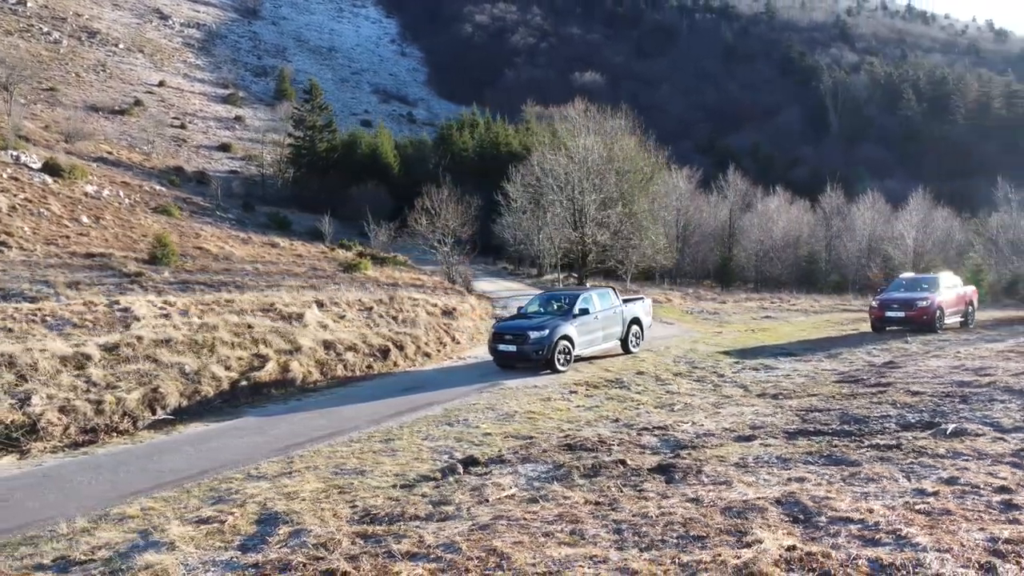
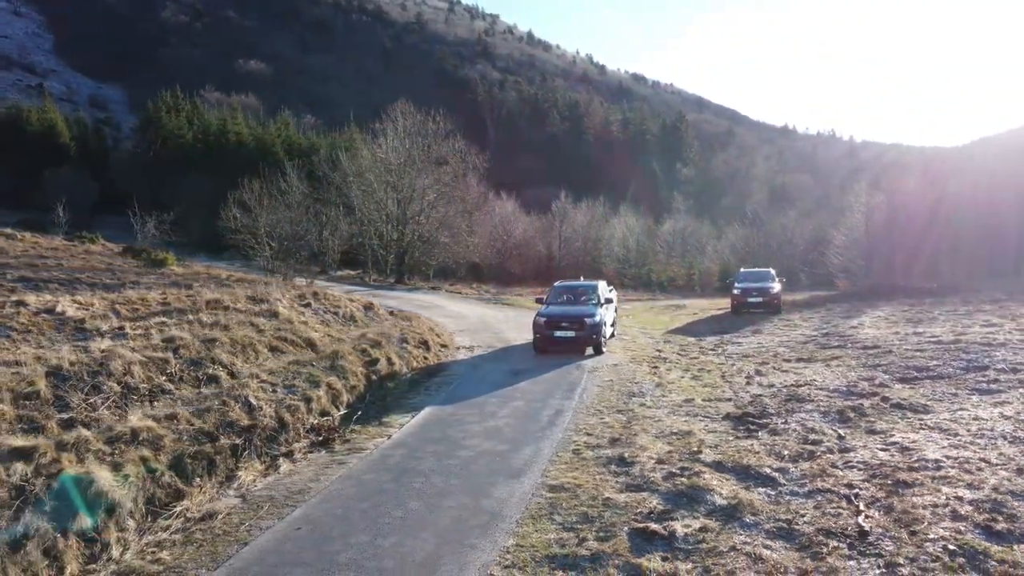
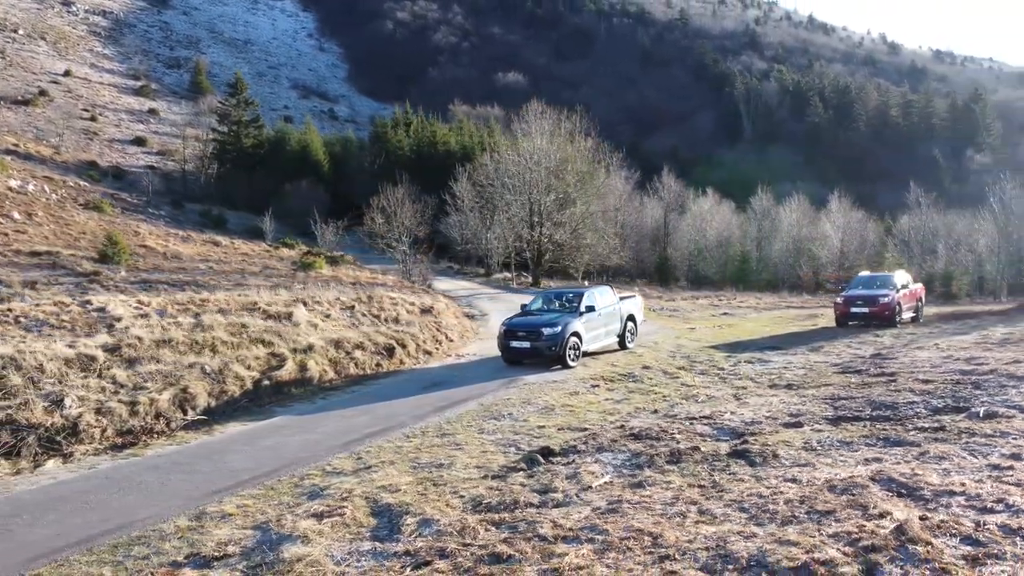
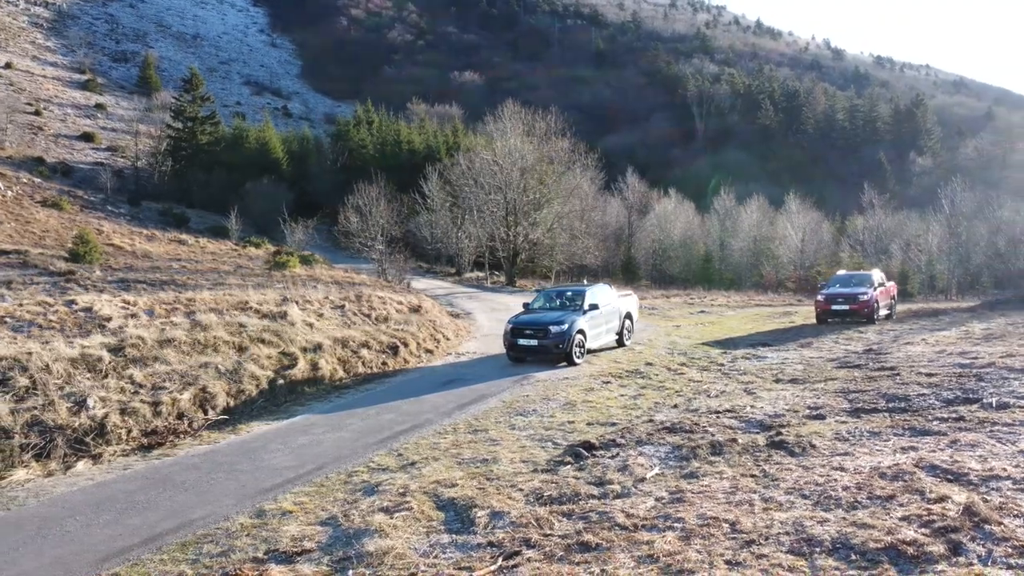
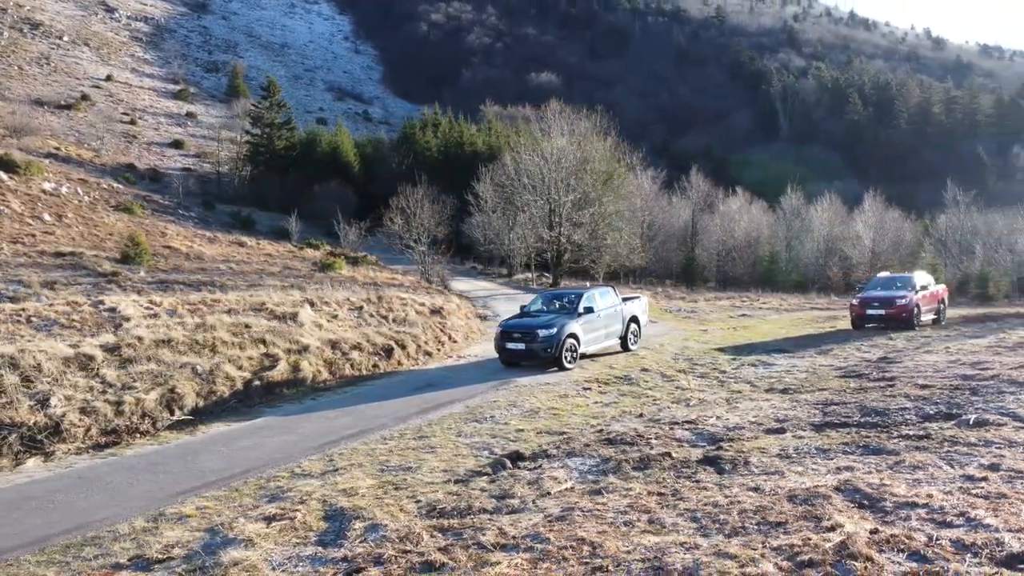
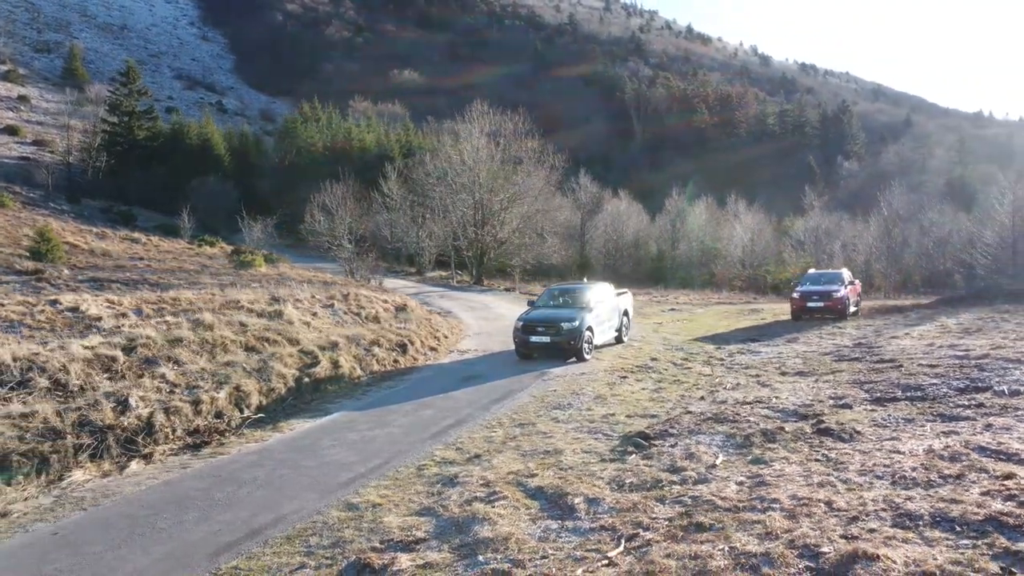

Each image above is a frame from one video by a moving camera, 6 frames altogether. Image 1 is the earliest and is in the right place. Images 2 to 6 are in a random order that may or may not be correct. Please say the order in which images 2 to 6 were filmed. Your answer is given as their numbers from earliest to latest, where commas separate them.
5, 3, 4, 6, 2
